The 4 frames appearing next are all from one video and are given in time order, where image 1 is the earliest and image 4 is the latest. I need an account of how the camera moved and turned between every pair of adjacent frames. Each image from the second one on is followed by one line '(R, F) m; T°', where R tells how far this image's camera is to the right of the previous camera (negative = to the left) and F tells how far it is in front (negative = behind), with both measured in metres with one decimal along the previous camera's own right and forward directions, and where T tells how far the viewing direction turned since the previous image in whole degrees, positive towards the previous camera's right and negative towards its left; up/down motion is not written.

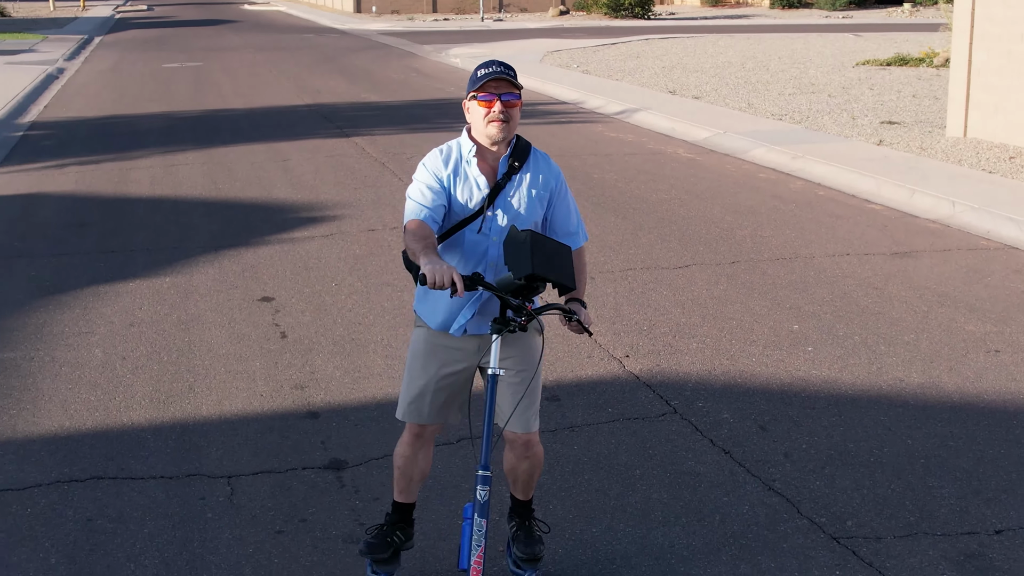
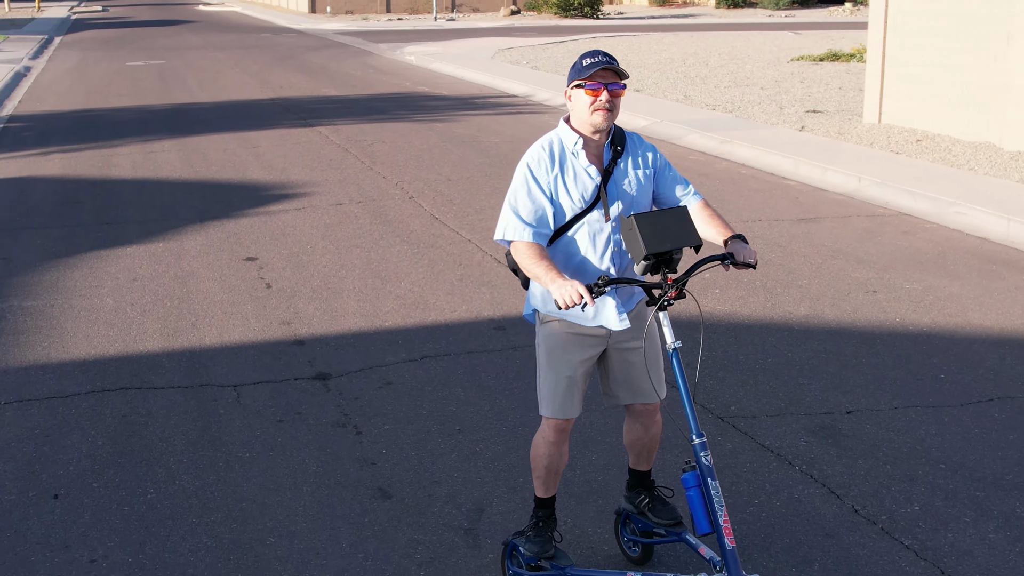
(0.0, -1.1) m; +2°
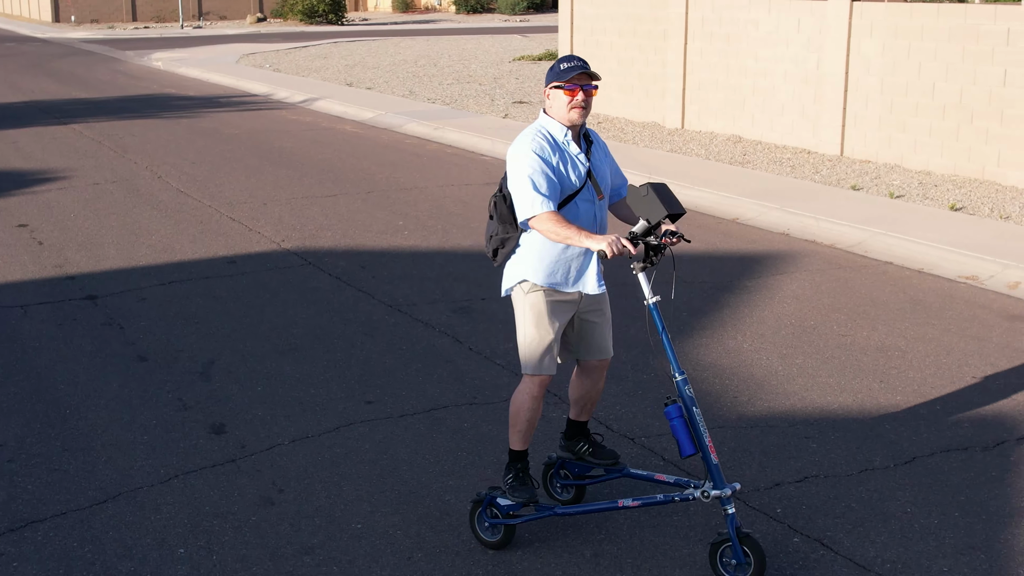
(+0.2, -2.0) m; +10°
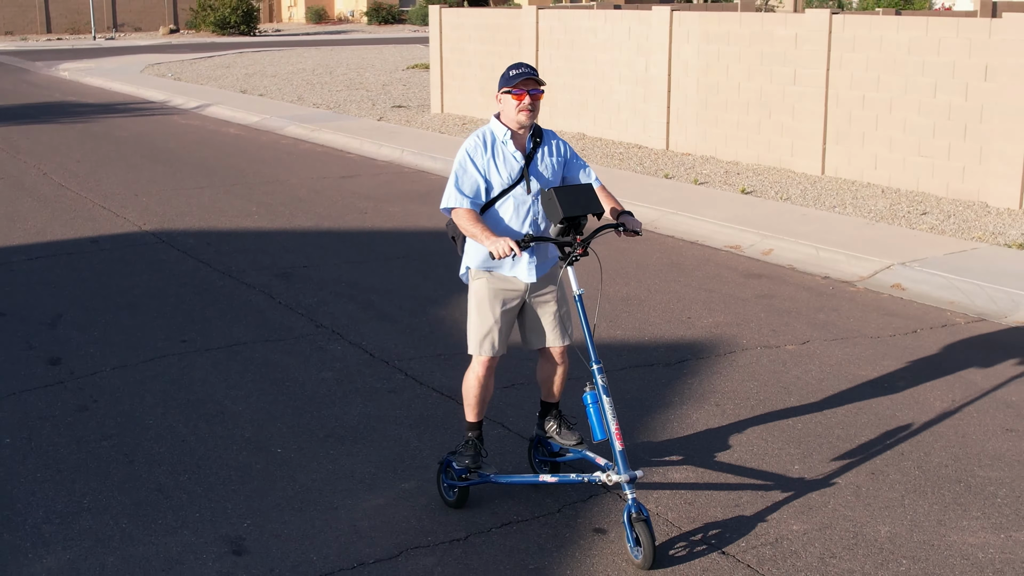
(+0.7, -1.3) m; +3°
